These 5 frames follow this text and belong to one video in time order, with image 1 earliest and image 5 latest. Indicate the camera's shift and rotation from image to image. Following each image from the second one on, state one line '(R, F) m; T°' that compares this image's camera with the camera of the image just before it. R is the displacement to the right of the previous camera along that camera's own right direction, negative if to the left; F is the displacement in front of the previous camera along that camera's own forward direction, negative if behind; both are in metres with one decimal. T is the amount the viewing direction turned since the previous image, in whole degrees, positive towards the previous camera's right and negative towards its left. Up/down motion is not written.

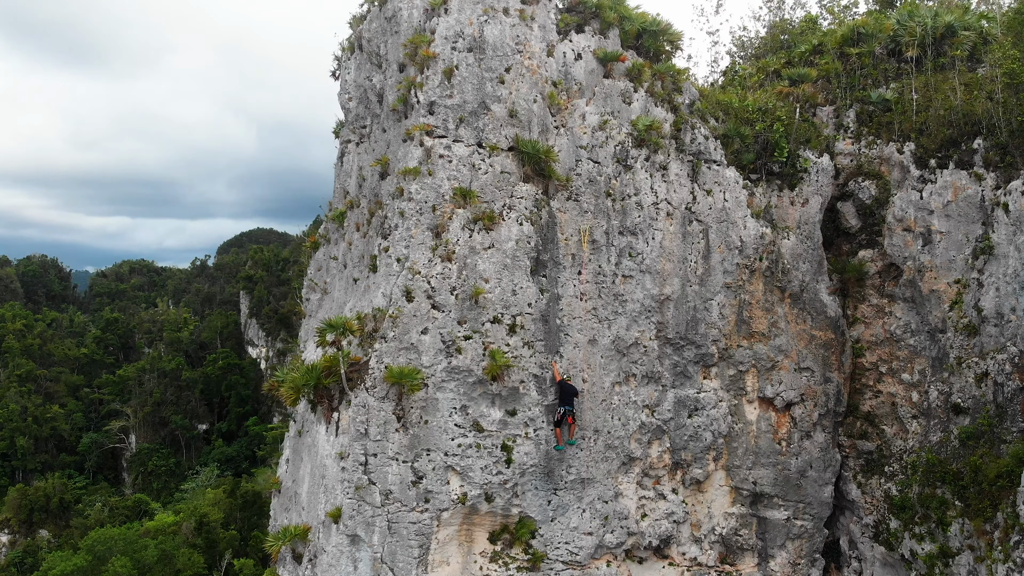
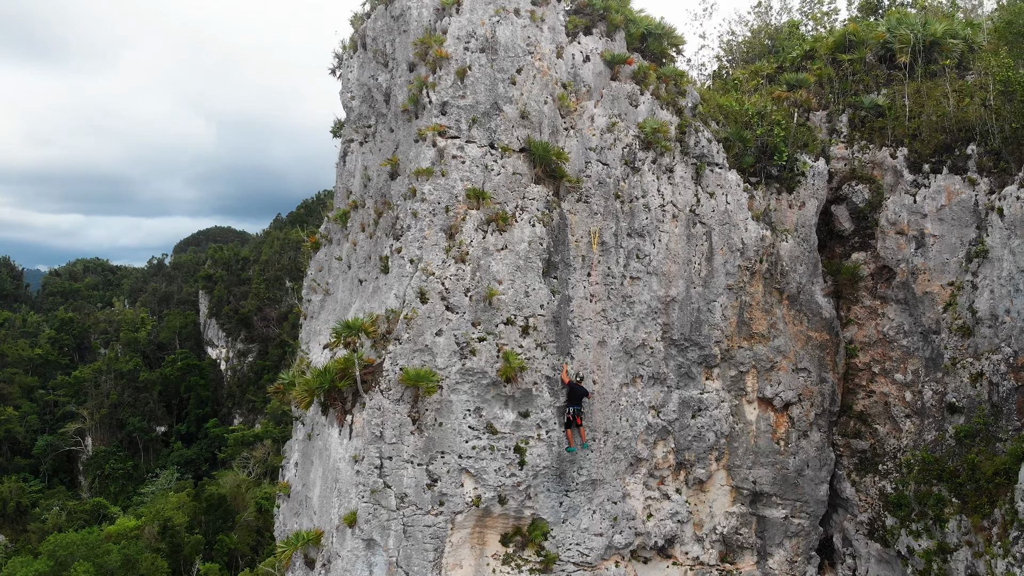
(-0.5, 0.0) m; +2°
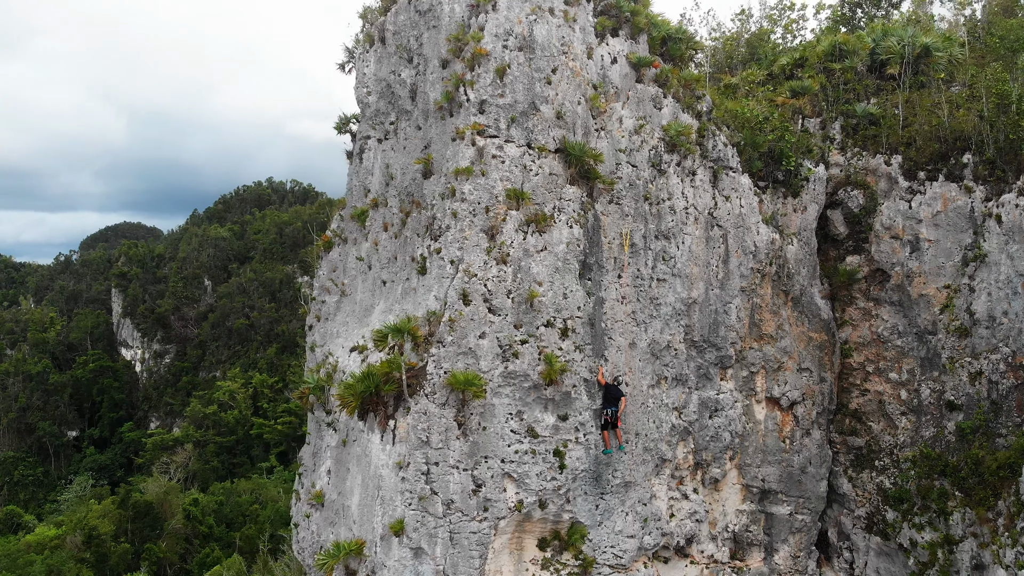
(-1.2, +0.1) m; +4°
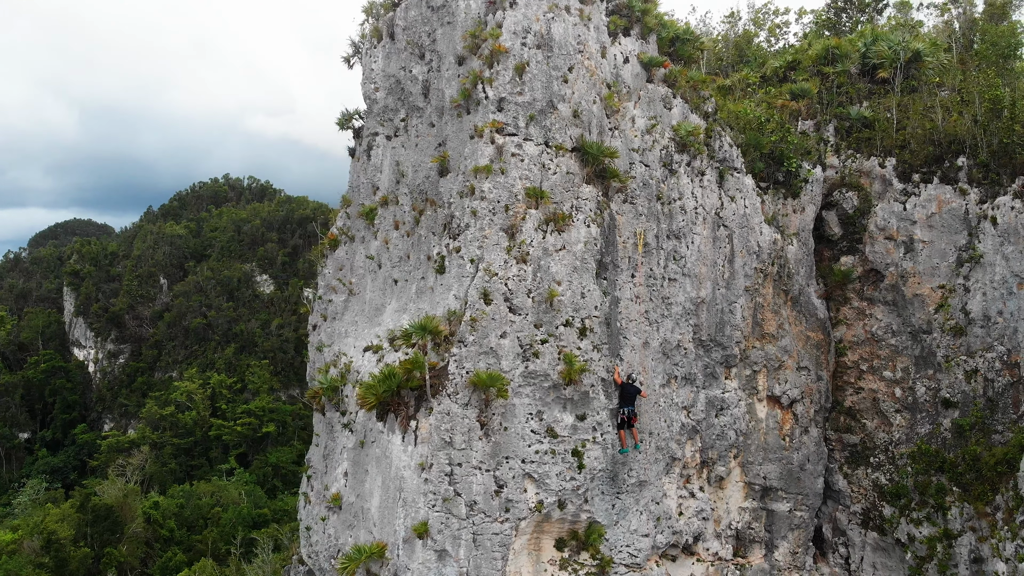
(-0.6, +0.1) m; +2°
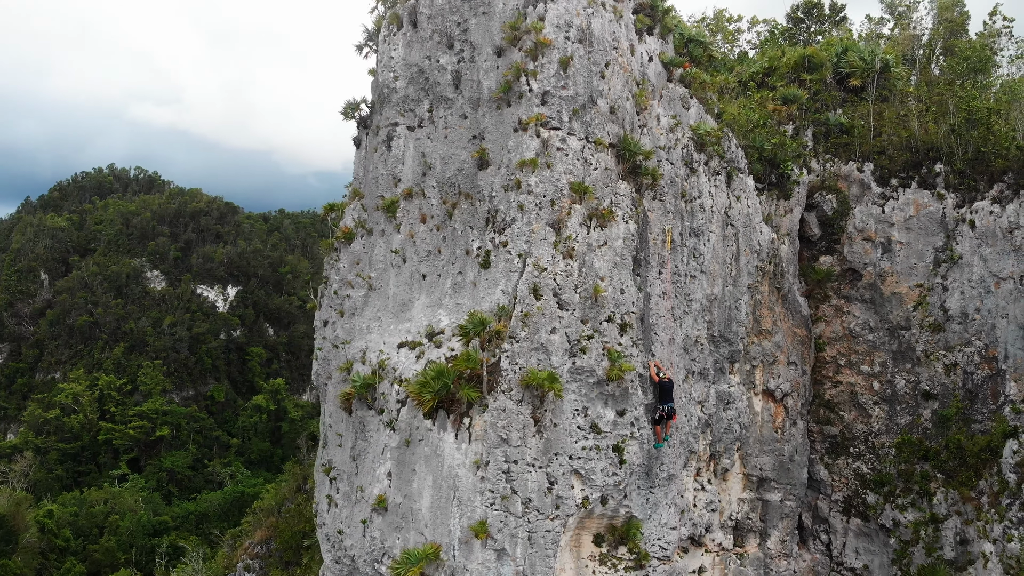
(-1.5, +0.2) m; +6°
